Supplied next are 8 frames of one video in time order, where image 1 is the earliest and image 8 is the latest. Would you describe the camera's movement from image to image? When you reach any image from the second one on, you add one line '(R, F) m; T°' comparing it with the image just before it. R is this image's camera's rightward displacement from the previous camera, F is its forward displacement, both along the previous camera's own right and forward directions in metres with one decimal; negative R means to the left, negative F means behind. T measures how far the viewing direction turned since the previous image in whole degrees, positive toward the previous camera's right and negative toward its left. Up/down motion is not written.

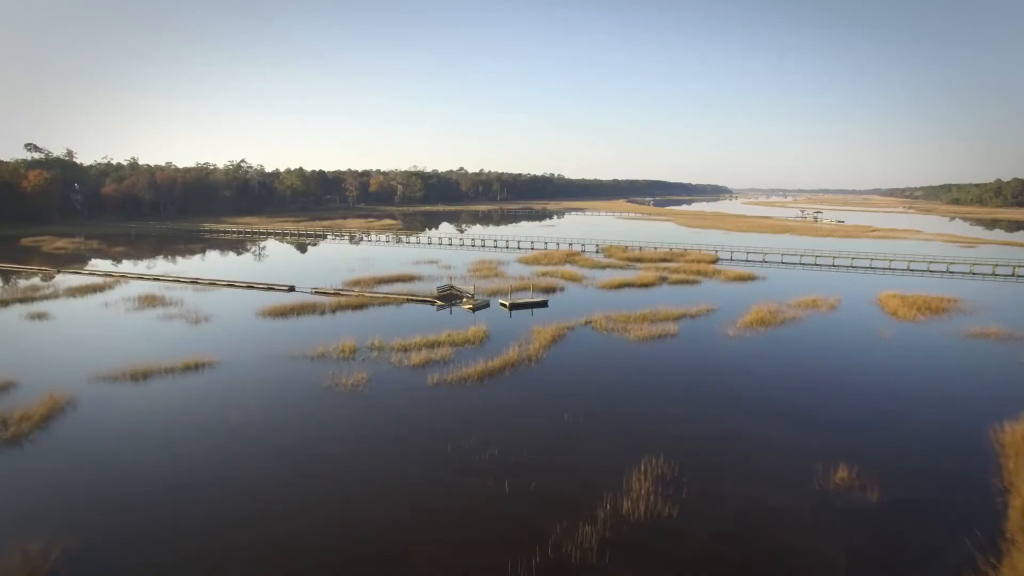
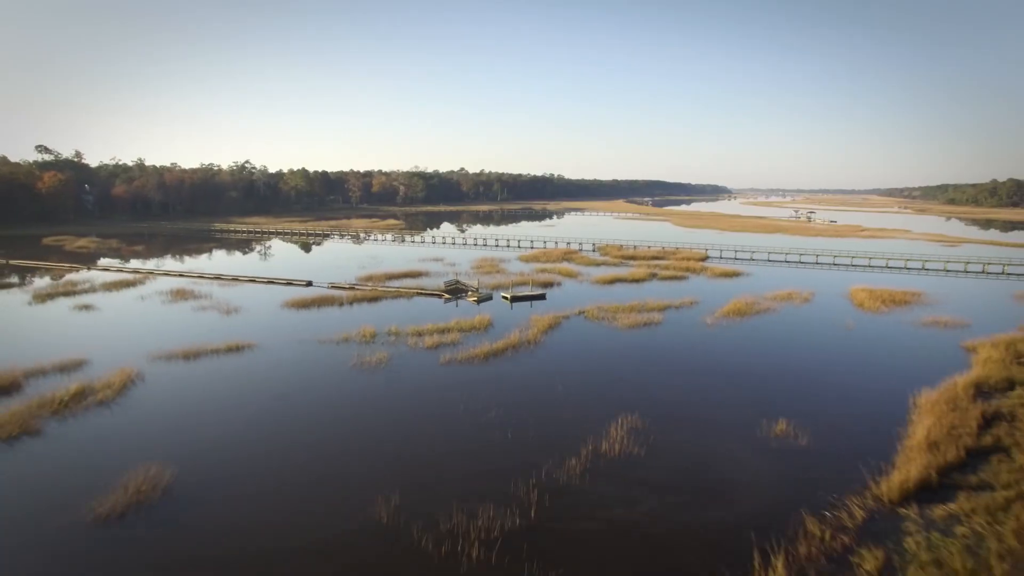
(0.0, -2.1) m; 0°
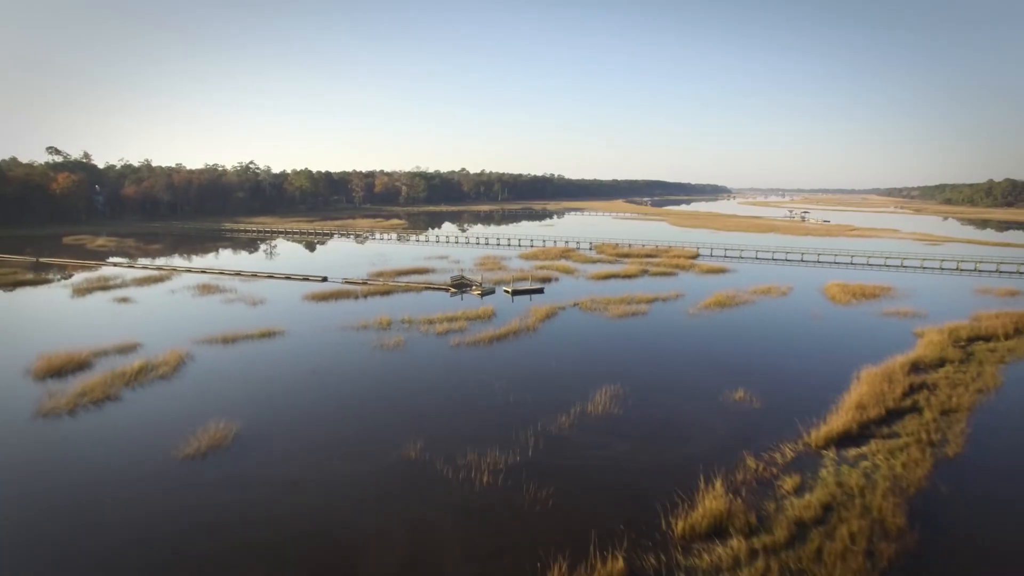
(0.0, -2.1) m; 0°
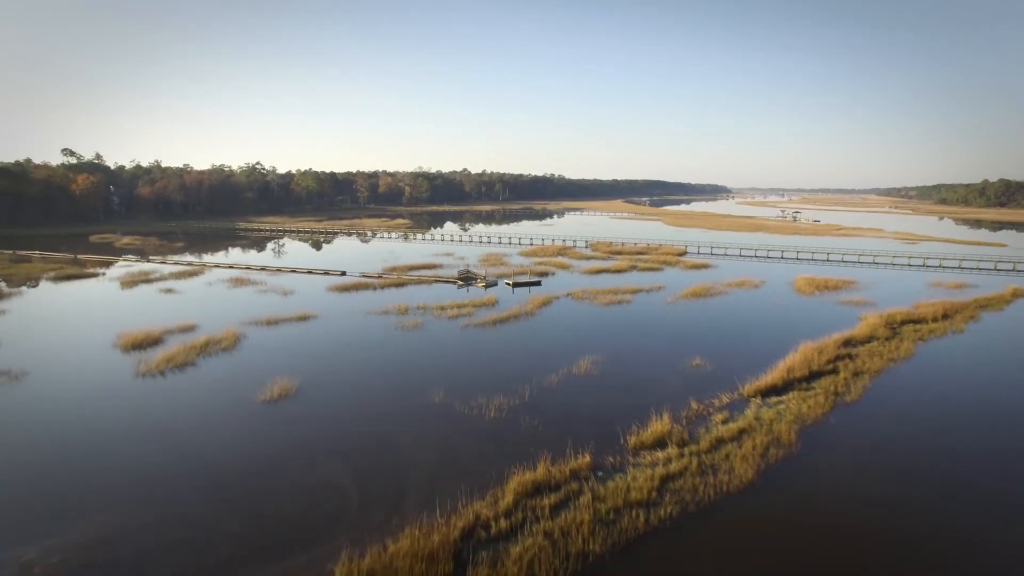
(0.0, -3.1) m; 0°
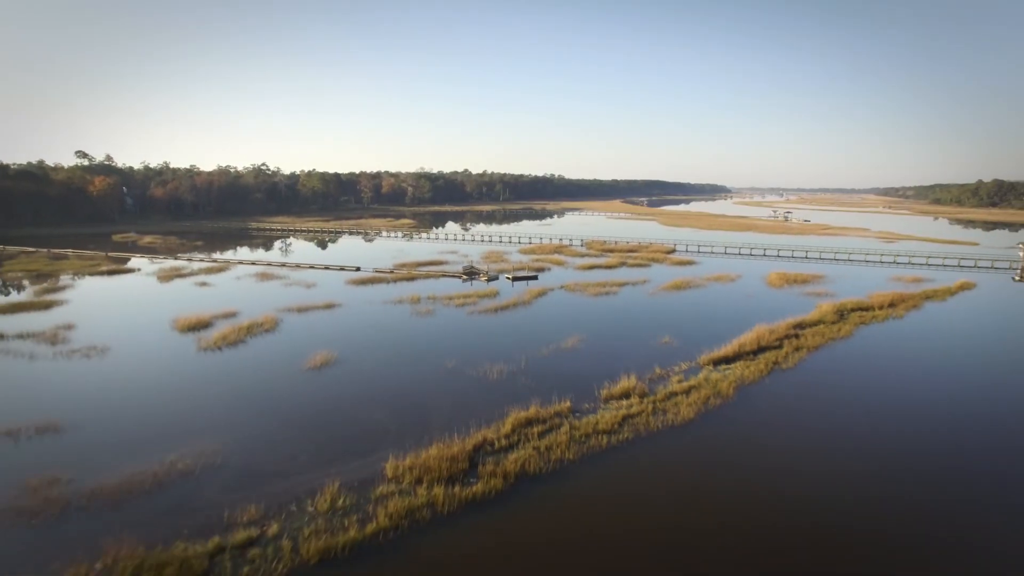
(+0.1, -3.0) m; 0°
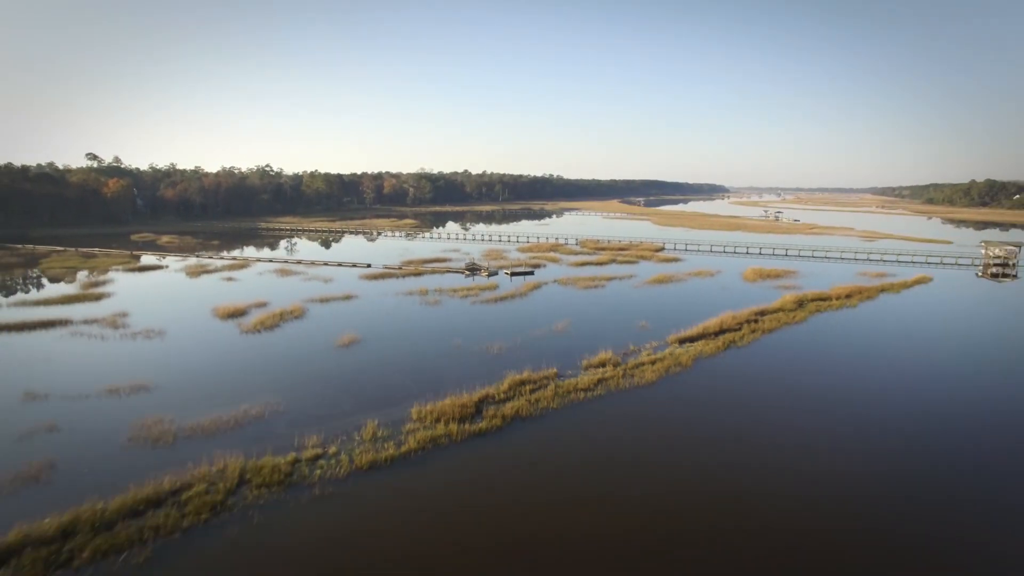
(+0.1, -3.0) m; 0°
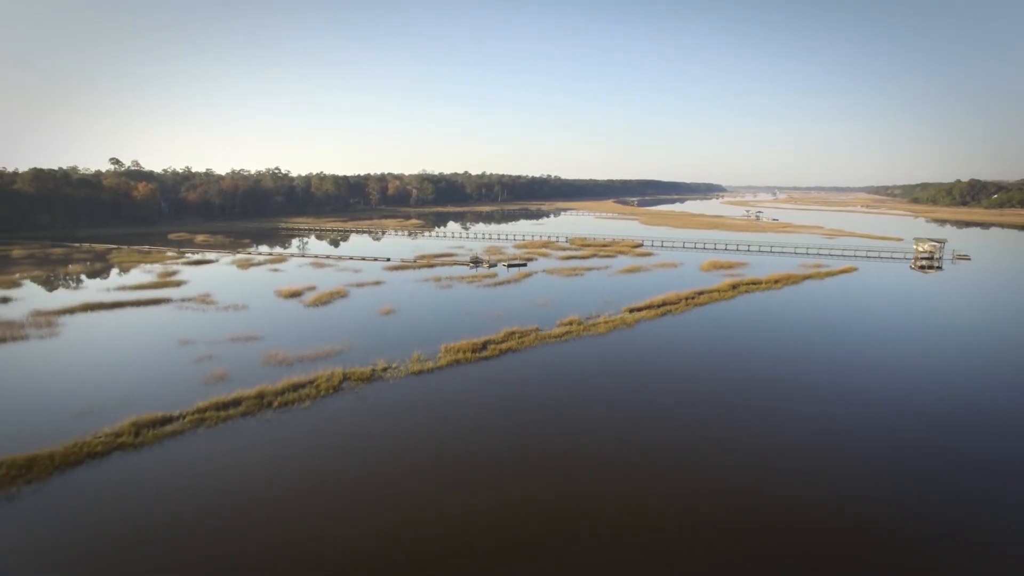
(+0.2, -7.0) m; 0°
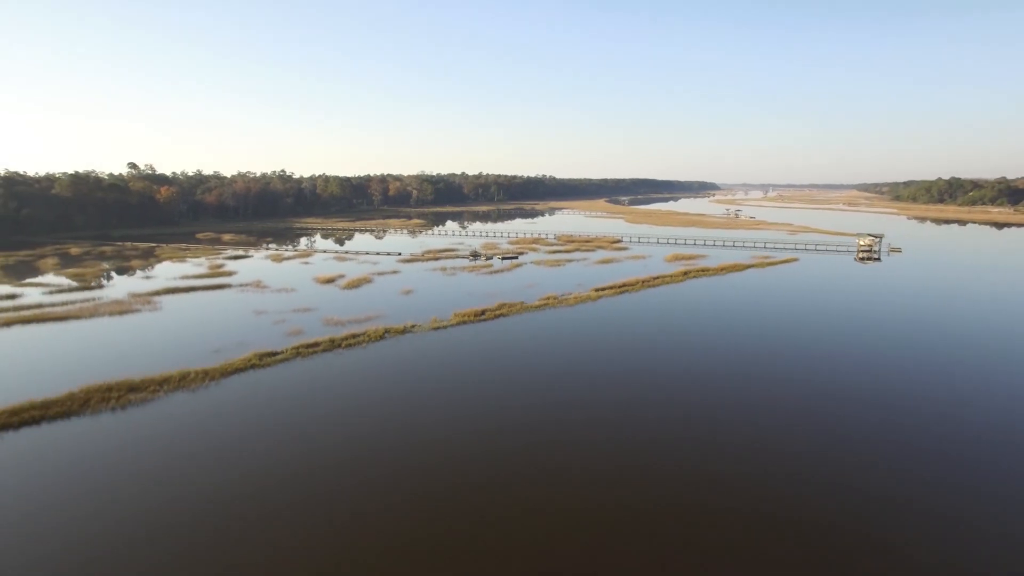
(+0.4, -7.3) m; 0°
